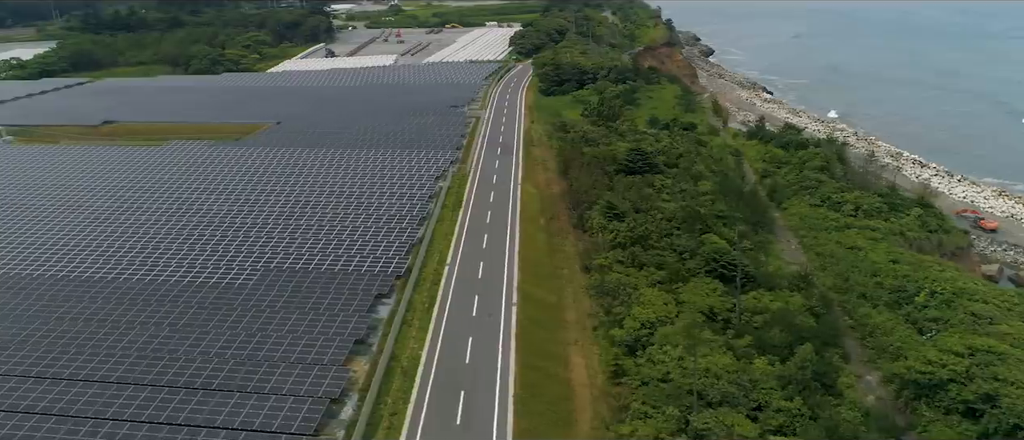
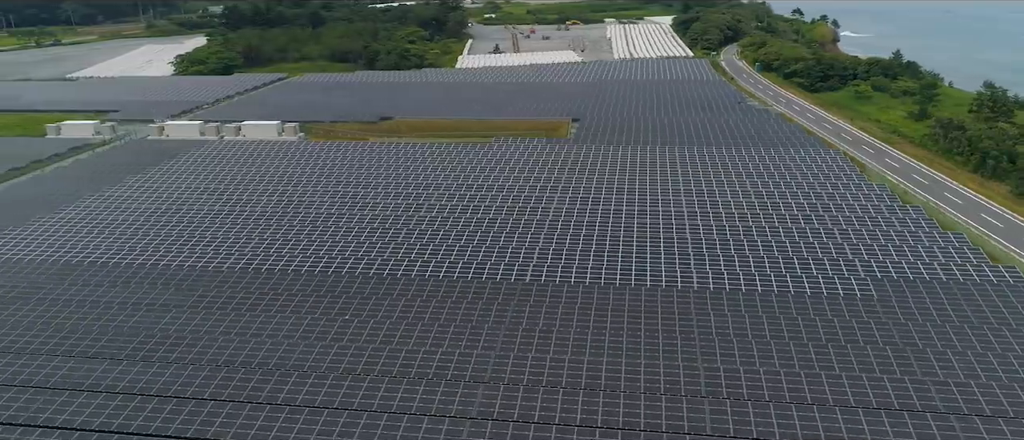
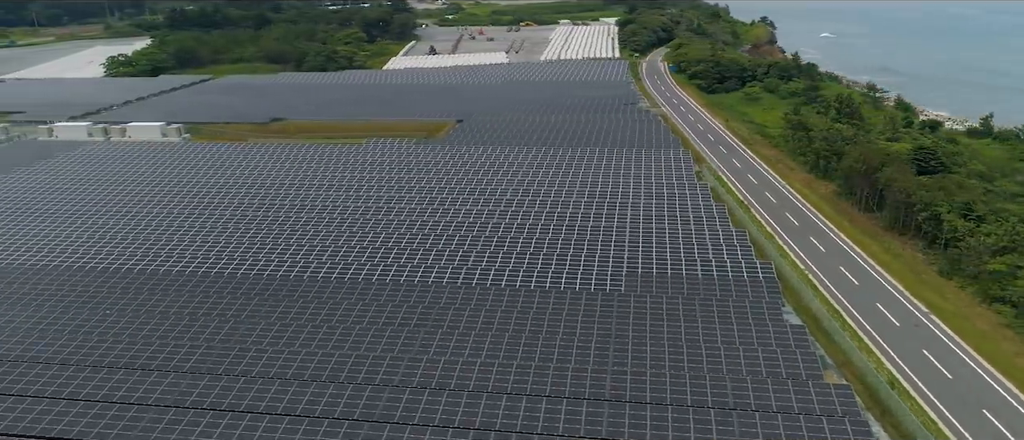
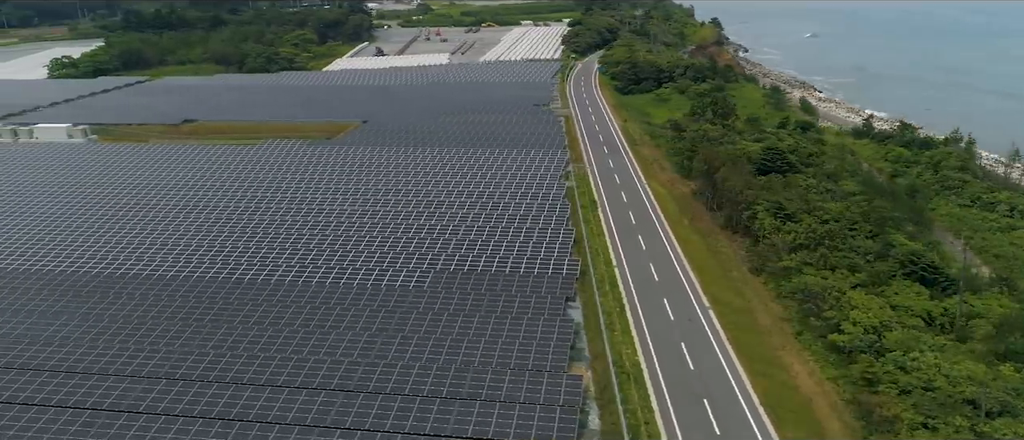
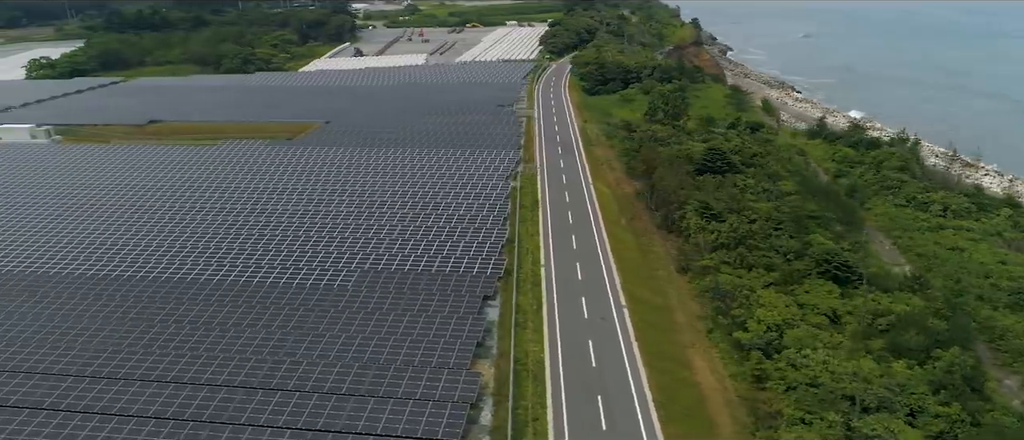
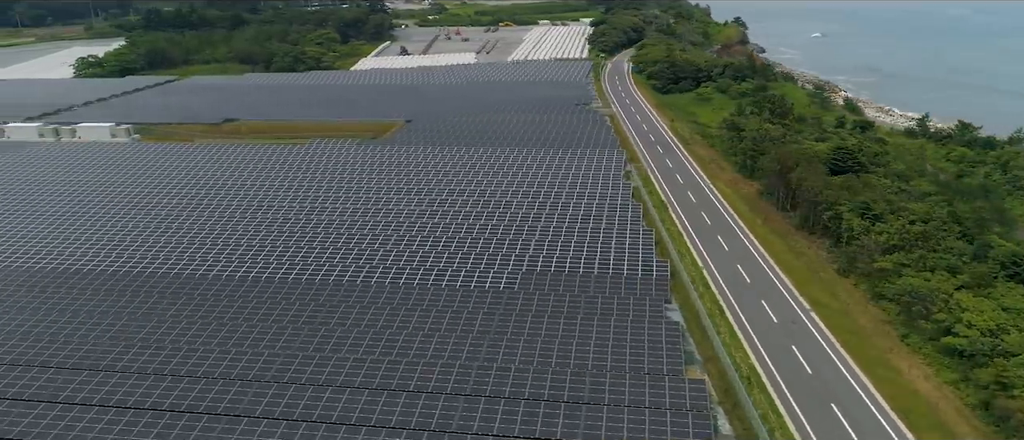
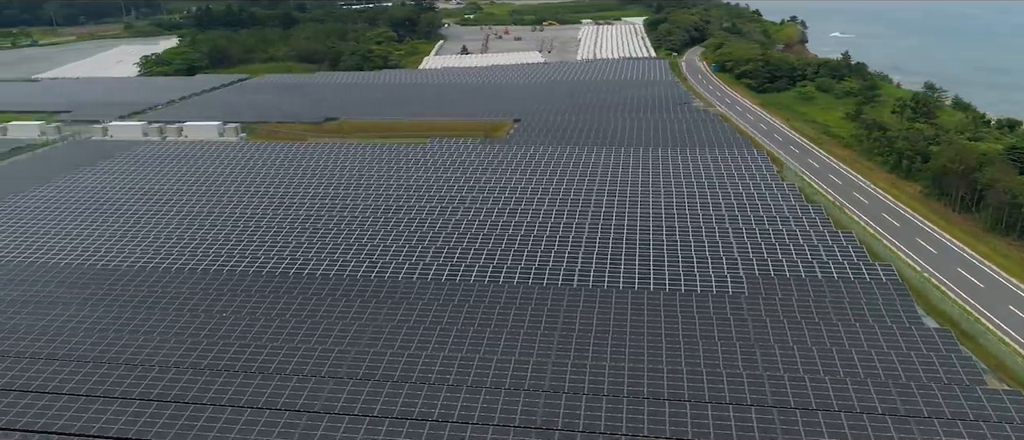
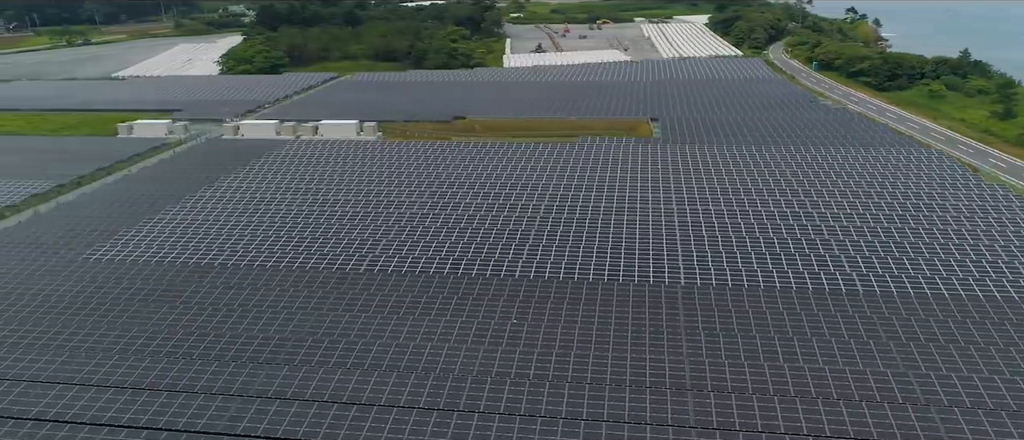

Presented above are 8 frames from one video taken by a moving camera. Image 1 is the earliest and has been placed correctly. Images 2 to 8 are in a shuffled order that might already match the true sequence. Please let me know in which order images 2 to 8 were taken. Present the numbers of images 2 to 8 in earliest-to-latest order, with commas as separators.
5, 4, 6, 3, 7, 2, 8
